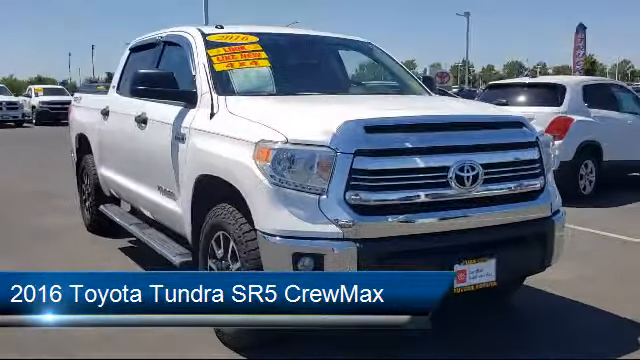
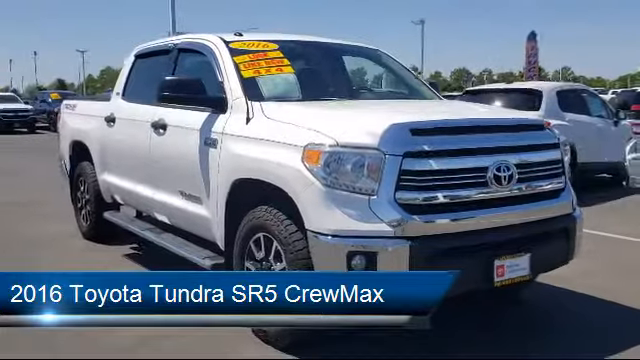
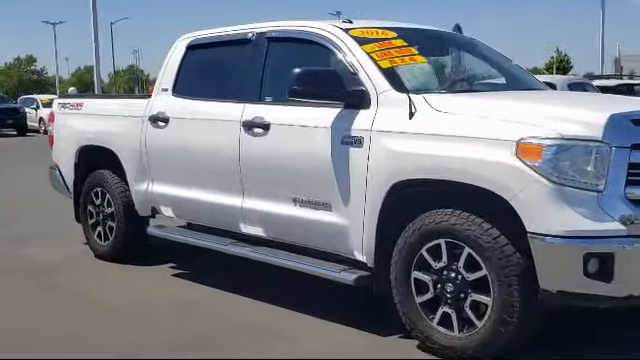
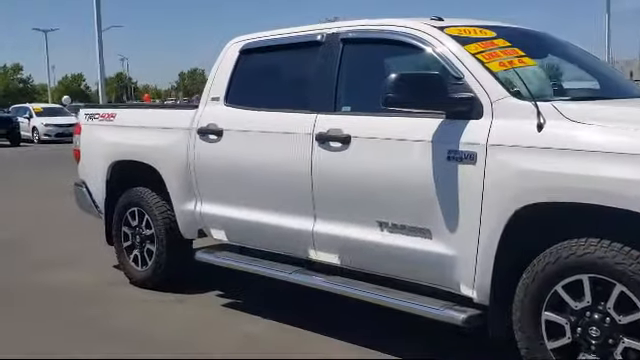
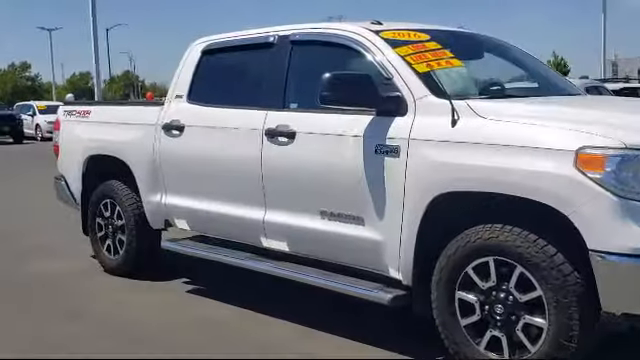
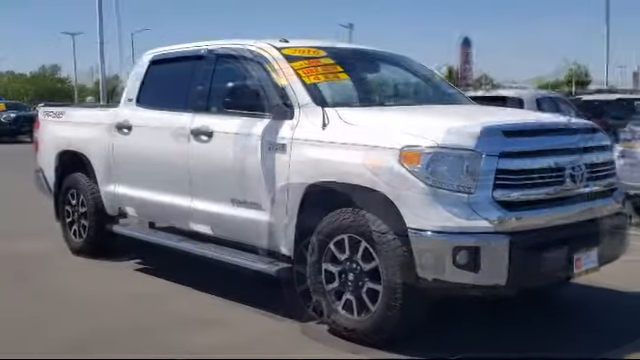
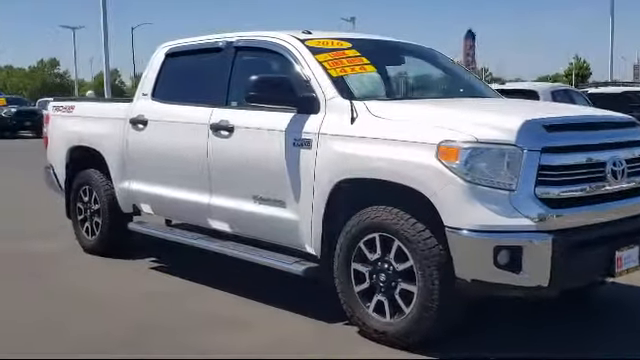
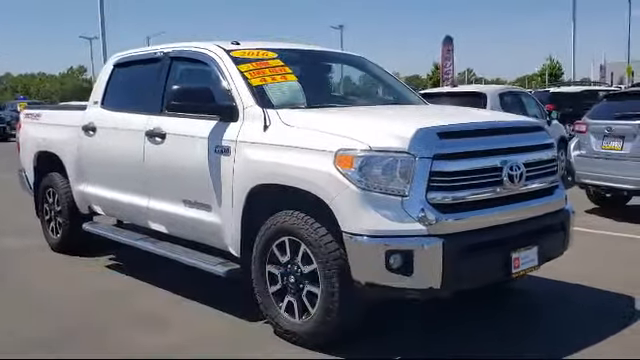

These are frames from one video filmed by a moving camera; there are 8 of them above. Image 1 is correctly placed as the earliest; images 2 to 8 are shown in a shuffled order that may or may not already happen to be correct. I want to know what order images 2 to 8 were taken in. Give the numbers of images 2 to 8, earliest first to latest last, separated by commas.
2, 8, 6, 7, 3, 5, 4
